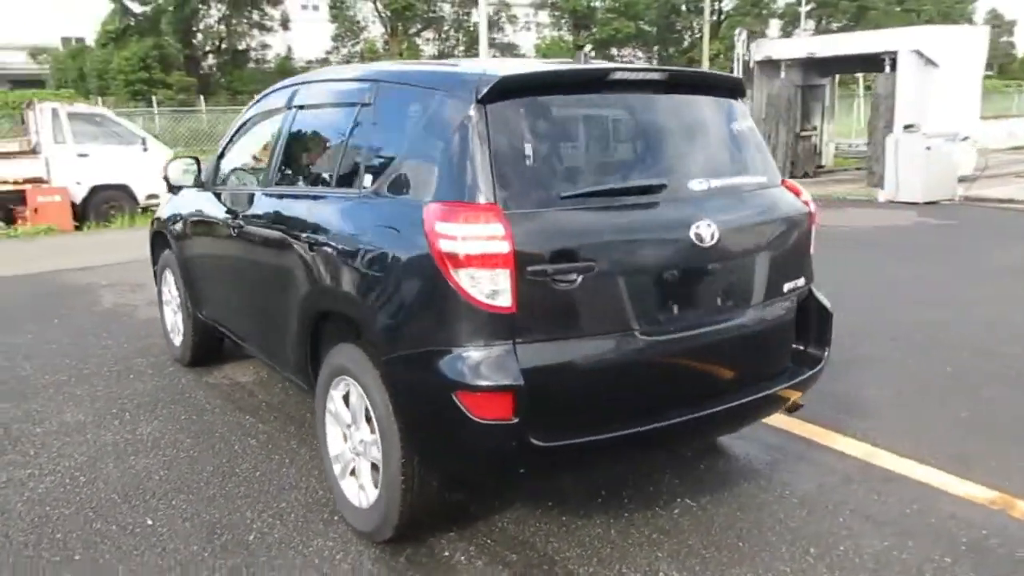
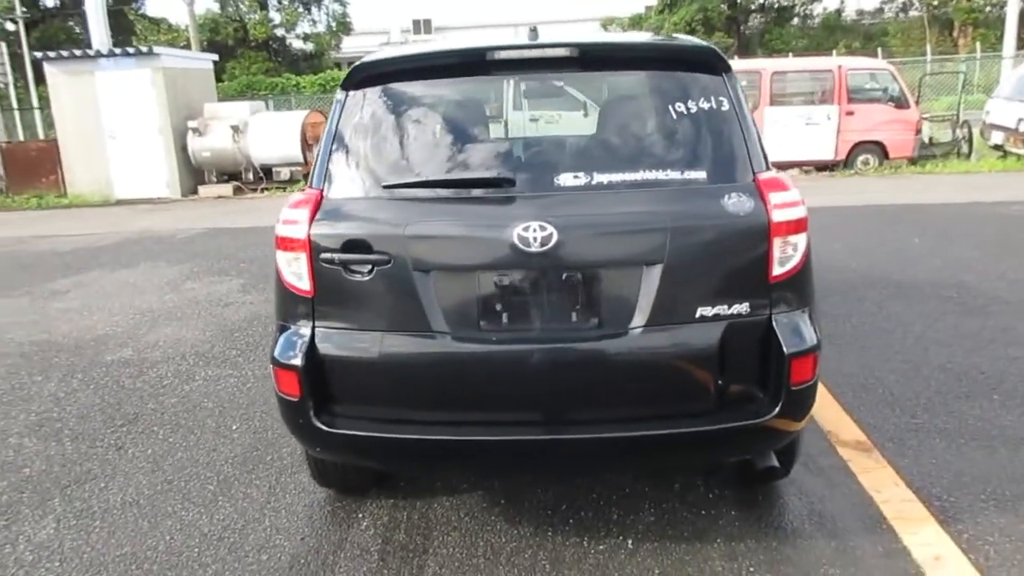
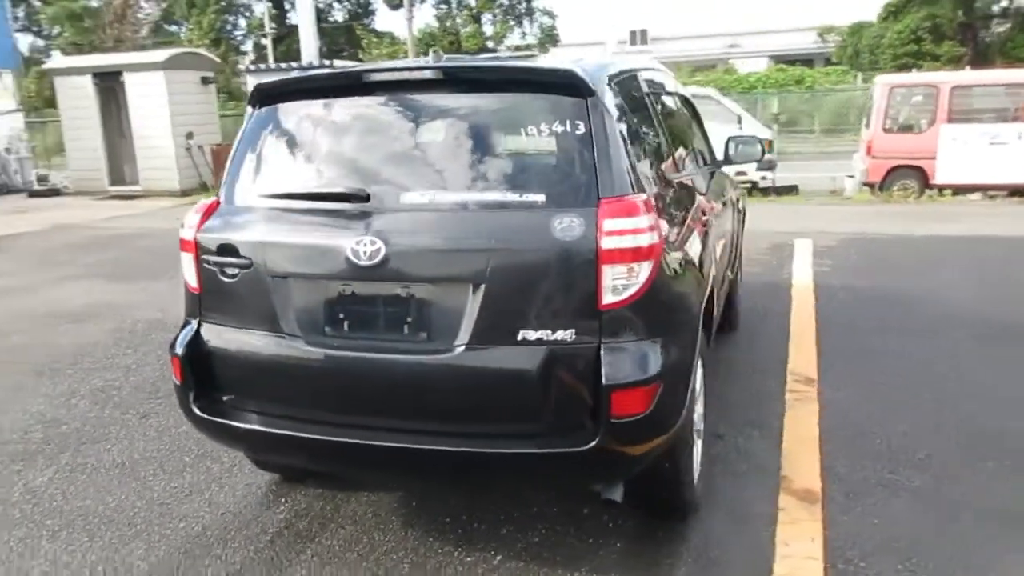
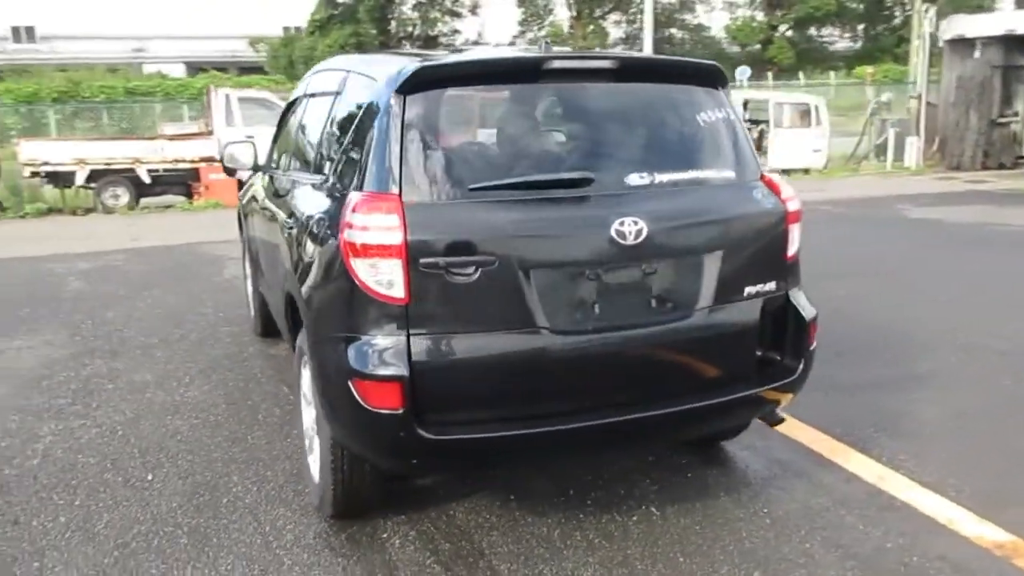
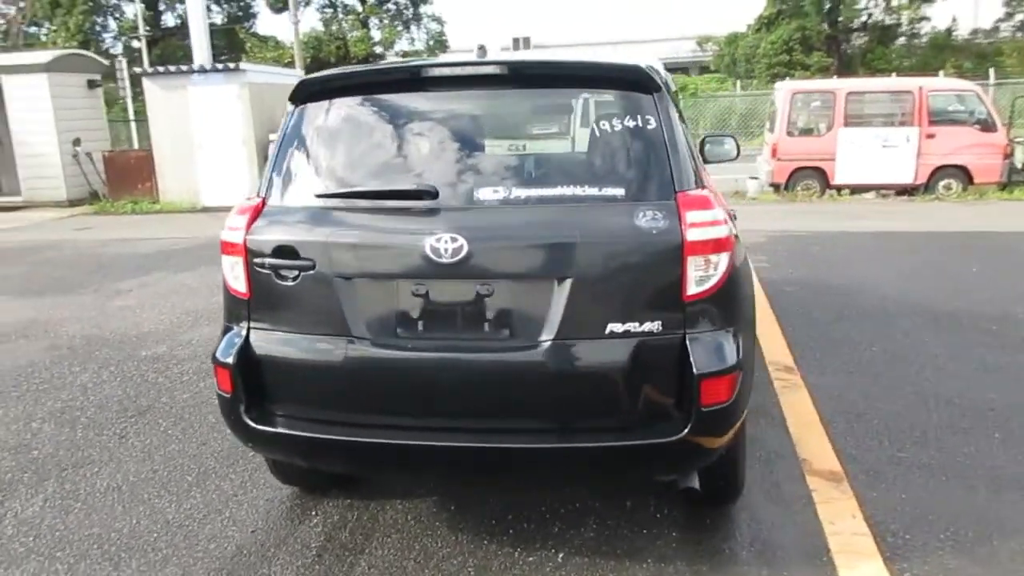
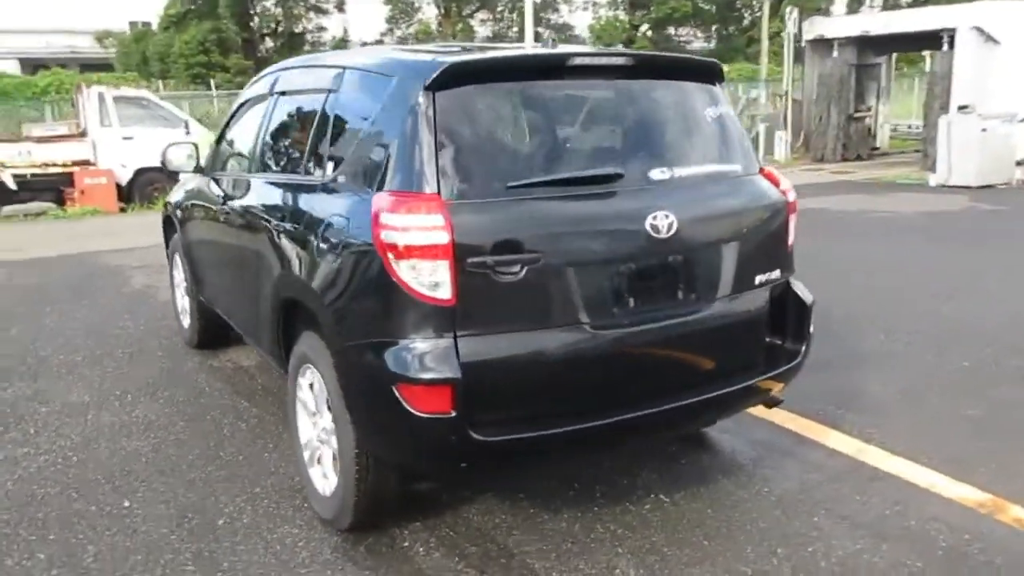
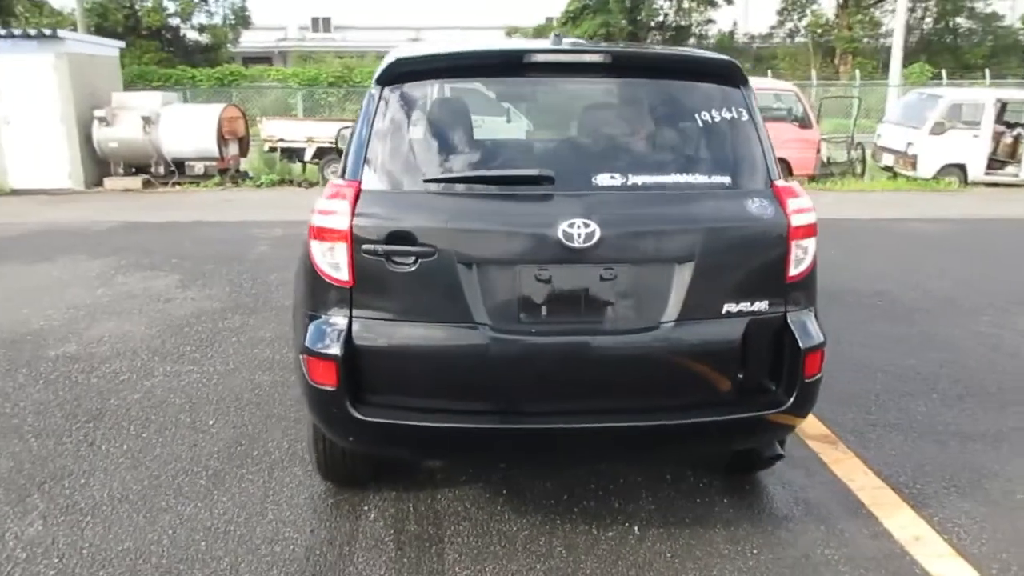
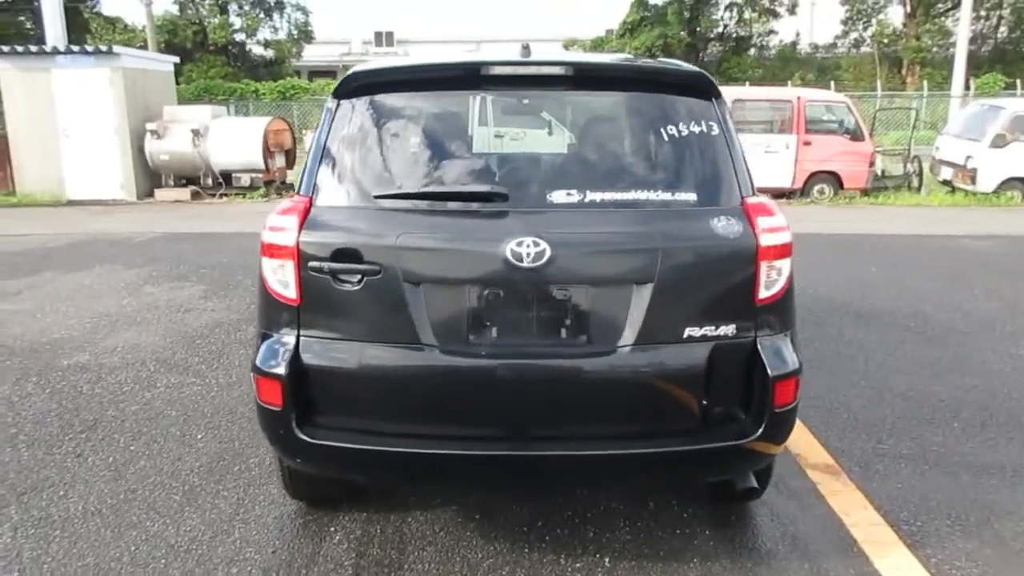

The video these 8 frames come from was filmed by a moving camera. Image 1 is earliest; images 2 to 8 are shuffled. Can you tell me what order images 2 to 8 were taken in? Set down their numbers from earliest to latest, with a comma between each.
6, 4, 7, 8, 2, 5, 3
